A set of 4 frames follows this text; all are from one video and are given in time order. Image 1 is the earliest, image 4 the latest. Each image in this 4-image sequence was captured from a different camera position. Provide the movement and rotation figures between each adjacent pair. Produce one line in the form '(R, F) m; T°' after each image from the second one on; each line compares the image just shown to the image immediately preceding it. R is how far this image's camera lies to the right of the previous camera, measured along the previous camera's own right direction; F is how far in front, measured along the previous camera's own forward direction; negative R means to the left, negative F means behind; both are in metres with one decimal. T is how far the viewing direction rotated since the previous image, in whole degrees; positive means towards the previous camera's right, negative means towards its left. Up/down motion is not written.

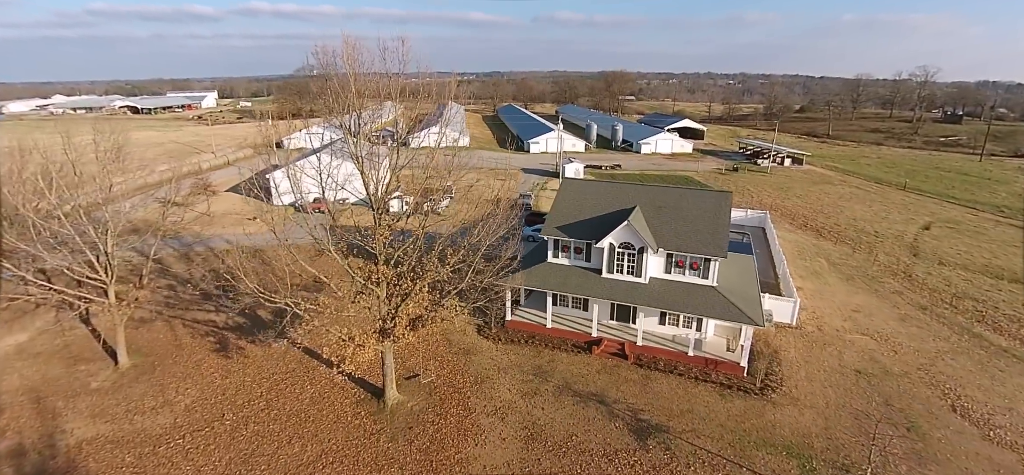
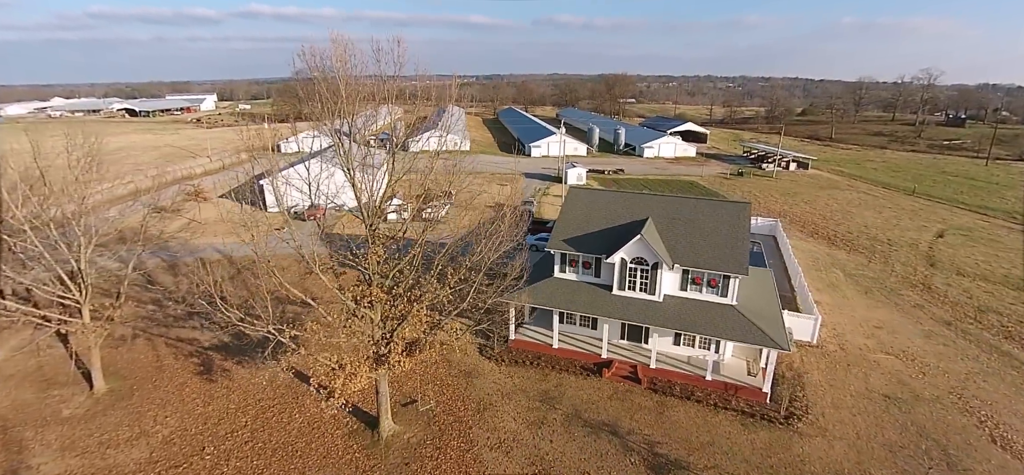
(-0.2, +1.3) m; 0°
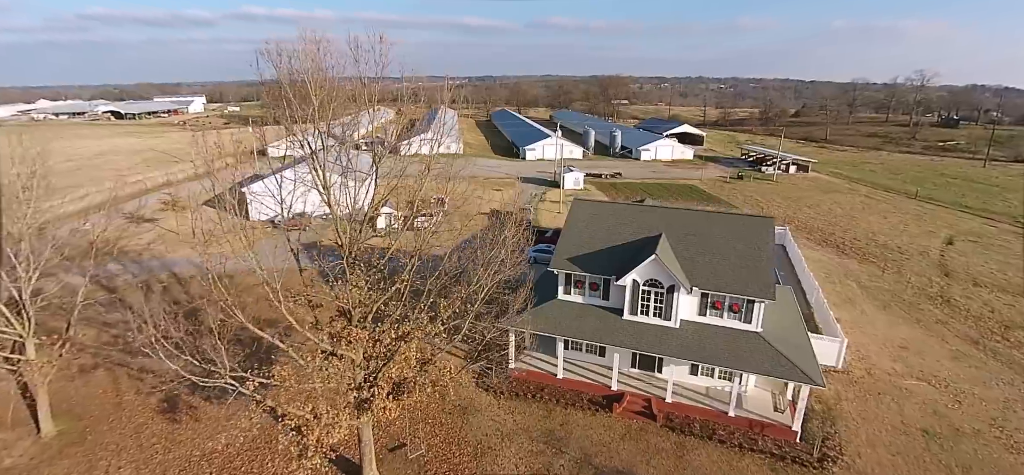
(-0.2, +1.9) m; +1°
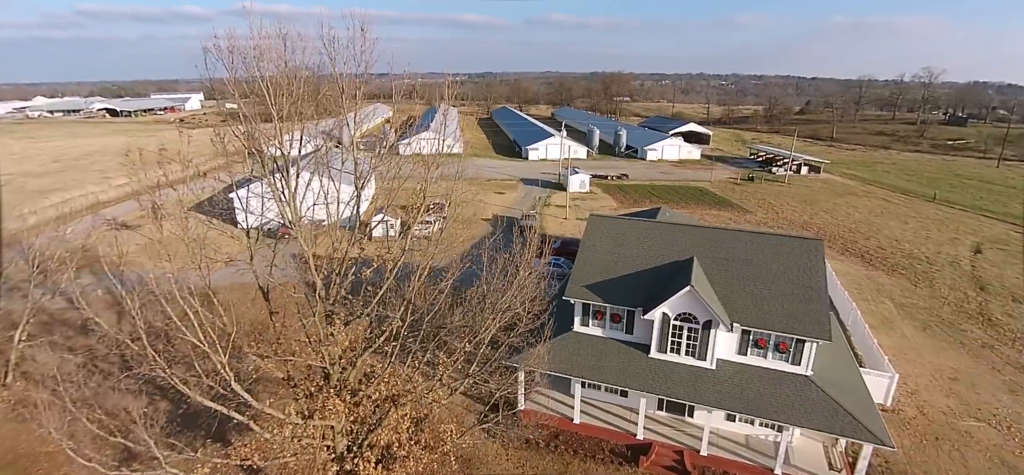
(-0.3, +2.3) m; 0°
